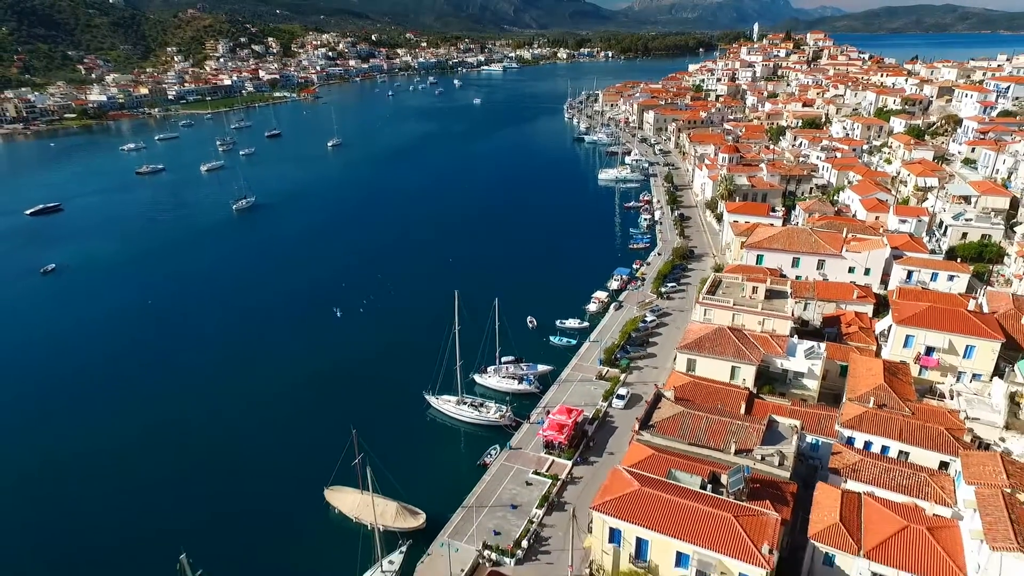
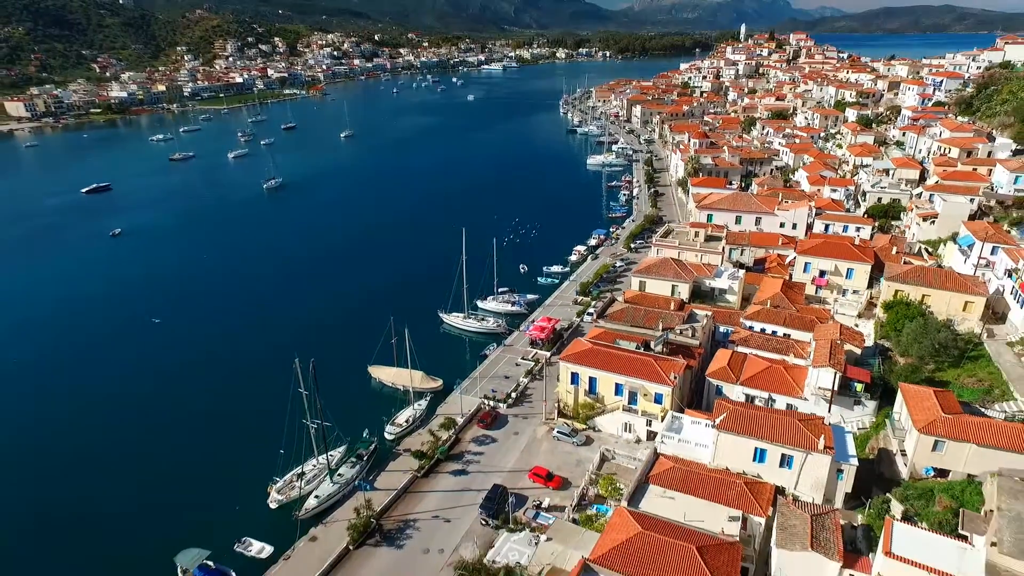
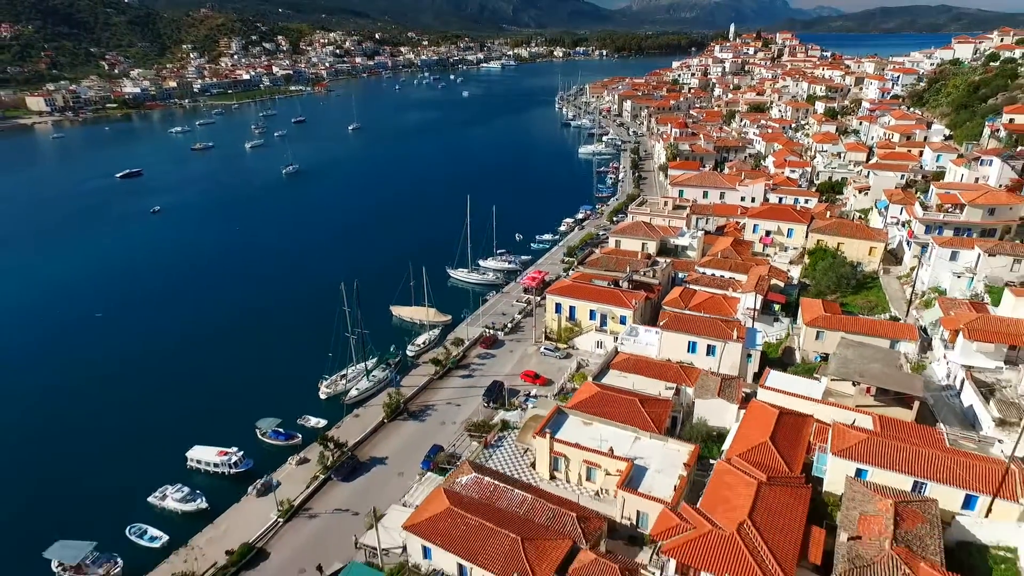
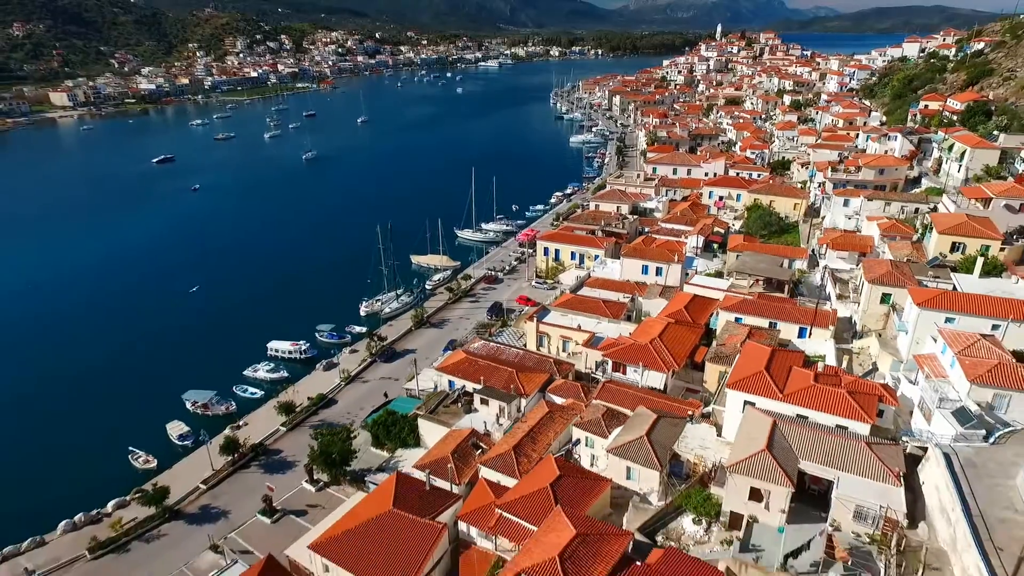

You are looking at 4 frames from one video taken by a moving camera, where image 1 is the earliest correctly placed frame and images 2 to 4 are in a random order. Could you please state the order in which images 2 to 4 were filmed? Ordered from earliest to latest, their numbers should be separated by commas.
2, 3, 4
